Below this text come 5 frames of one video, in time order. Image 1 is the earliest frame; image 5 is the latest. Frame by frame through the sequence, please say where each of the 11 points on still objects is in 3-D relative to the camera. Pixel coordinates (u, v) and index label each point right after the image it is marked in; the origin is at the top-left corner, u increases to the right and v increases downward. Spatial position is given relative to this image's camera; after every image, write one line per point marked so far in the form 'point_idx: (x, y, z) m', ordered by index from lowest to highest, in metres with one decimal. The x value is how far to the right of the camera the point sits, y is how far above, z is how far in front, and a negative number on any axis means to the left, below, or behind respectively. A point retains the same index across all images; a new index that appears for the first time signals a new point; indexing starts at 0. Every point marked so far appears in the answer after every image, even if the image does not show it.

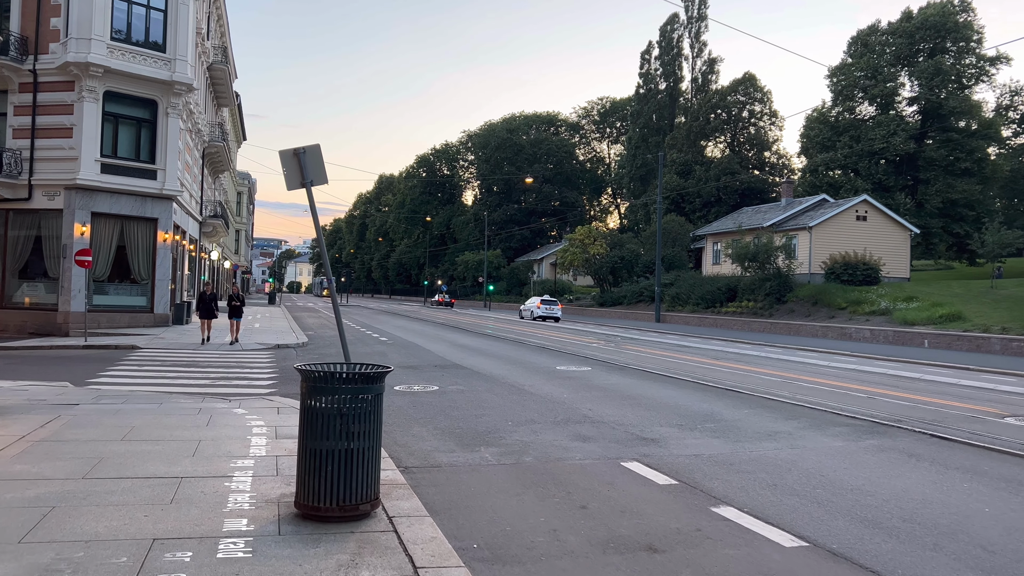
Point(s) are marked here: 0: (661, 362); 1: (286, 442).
0: (+3.7, -1.9, +18.0) m
1: (-2.4, -1.6, +7.6) m
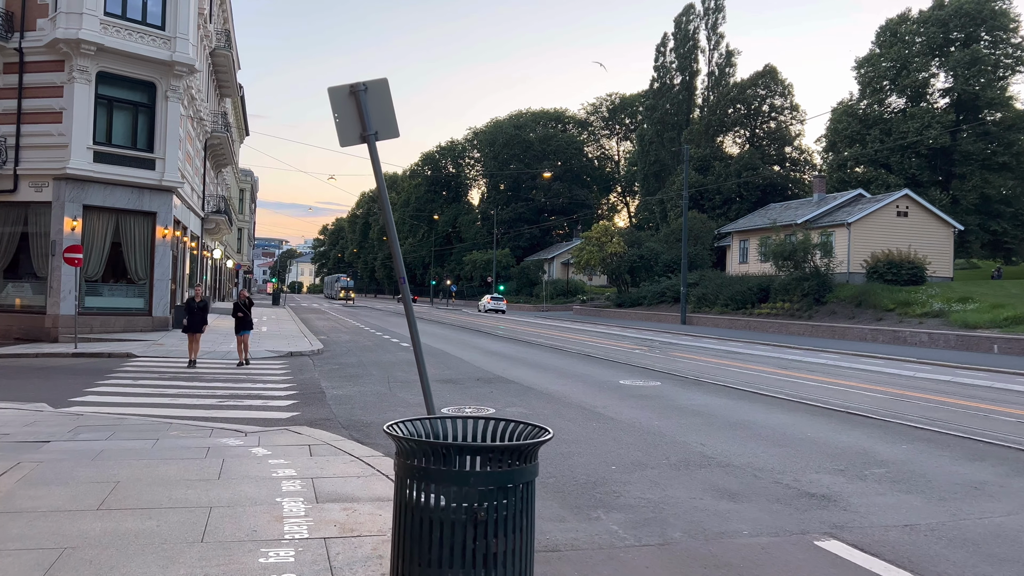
0: (+4.8, -1.9, +15.8) m
1: (-1.3, -1.6, +5.4) m
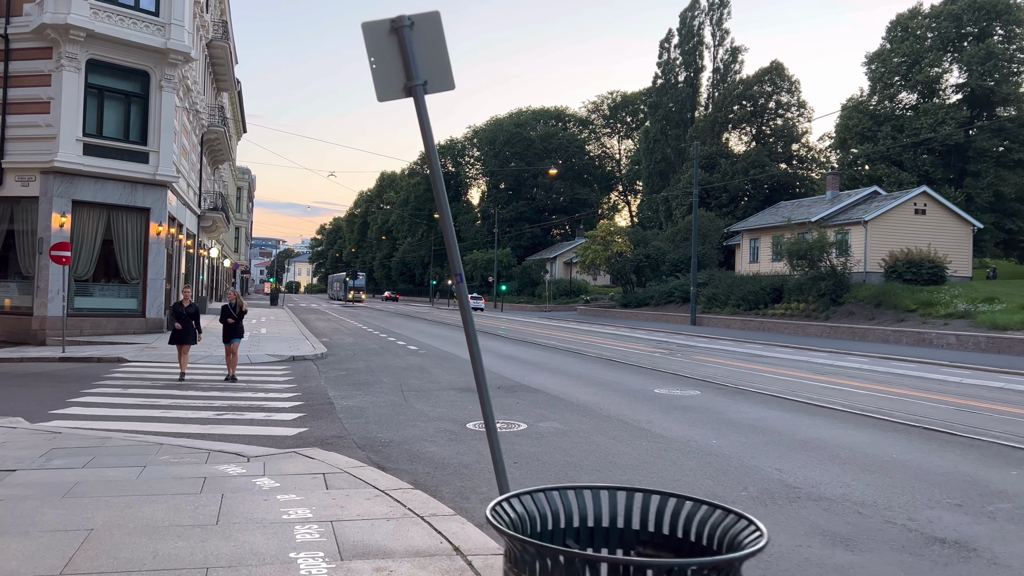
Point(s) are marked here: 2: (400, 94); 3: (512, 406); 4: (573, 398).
0: (+5.2, -1.9, +14.6) m
1: (-0.9, -1.6, +4.2) m
2: (-0.6, +1.0, +3.6) m
3: (0.0, -1.8, +10.6) m
4: (+1.0, -1.7, +11.3) m
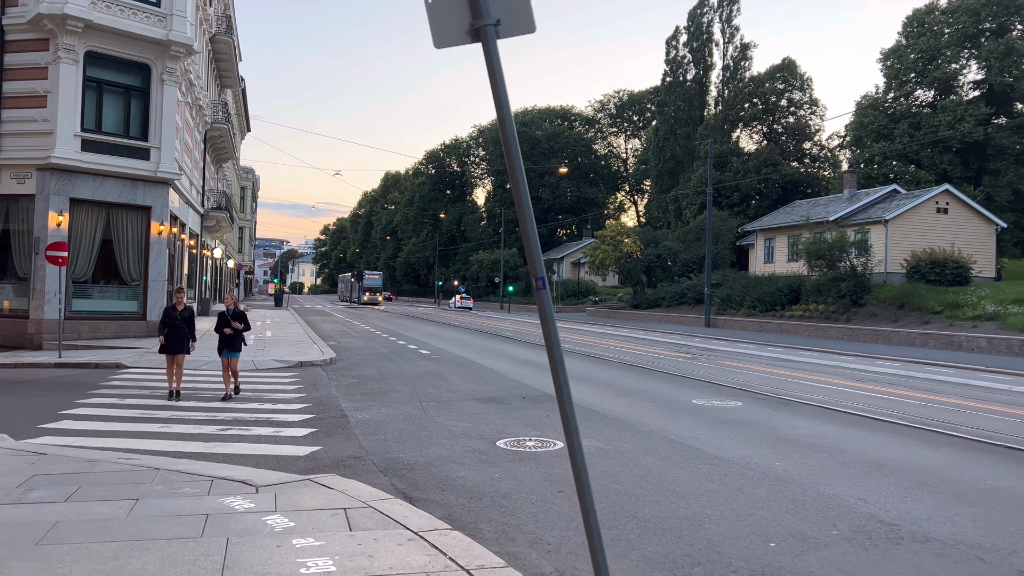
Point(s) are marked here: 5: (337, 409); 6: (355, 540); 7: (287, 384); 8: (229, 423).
0: (+5.6, -1.9, +13.7) m
1: (-0.5, -1.7, +3.3) m
2: (-0.2, +0.9, +2.7) m
3: (+0.4, -1.8, +9.7) m
4: (+1.4, -1.8, +10.4) m
5: (-2.6, -1.8, +10.7) m
6: (-1.0, -1.7, +4.8) m
7: (-4.2, -1.8, +13.4) m
8: (-3.9, -1.8, +9.8) m
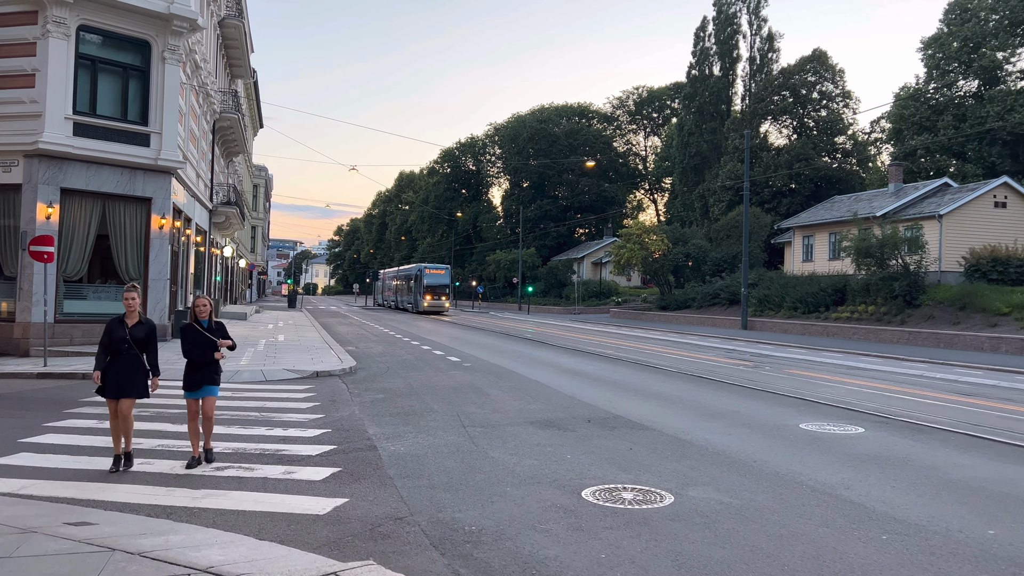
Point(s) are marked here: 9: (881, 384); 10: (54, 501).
0: (+6.5, -1.9, +11.5) m
1: (+0.2, -1.6, +1.2) m
2: (+0.5, +1.0, +0.6) m
3: (+1.2, -1.8, +7.6) m
4: (+2.2, -1.8, +8.3) m
5: (-1.8, -1.8, +8.6) m
6: (-0.3, -1.6, +2.7) m
7: (-3.3, -1.8, +11.3) m
8: (-3.1, -1.8, +7.7) m
9: (+8.0, -2.0, +15.2) m
10: (-3.9, -1.8, +6.1) m
